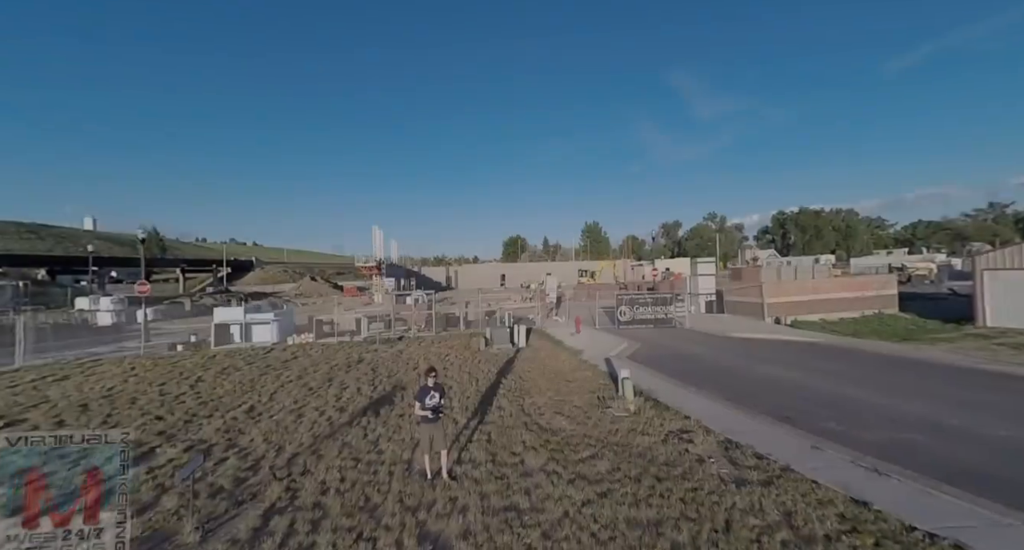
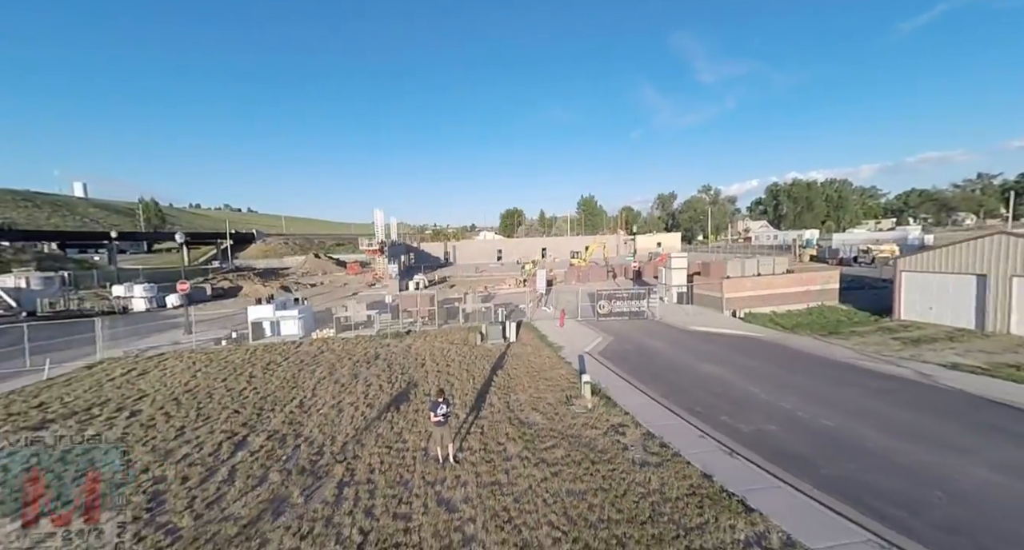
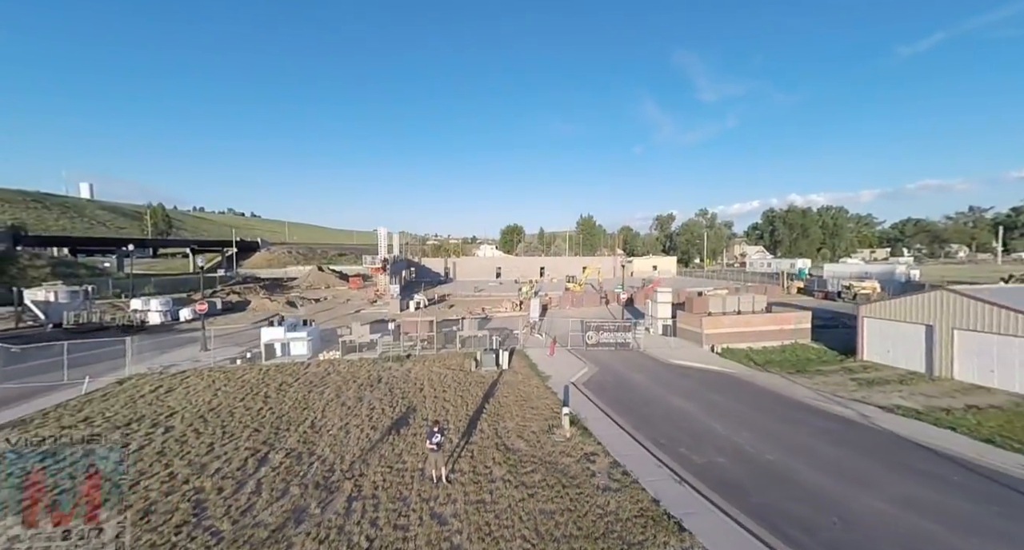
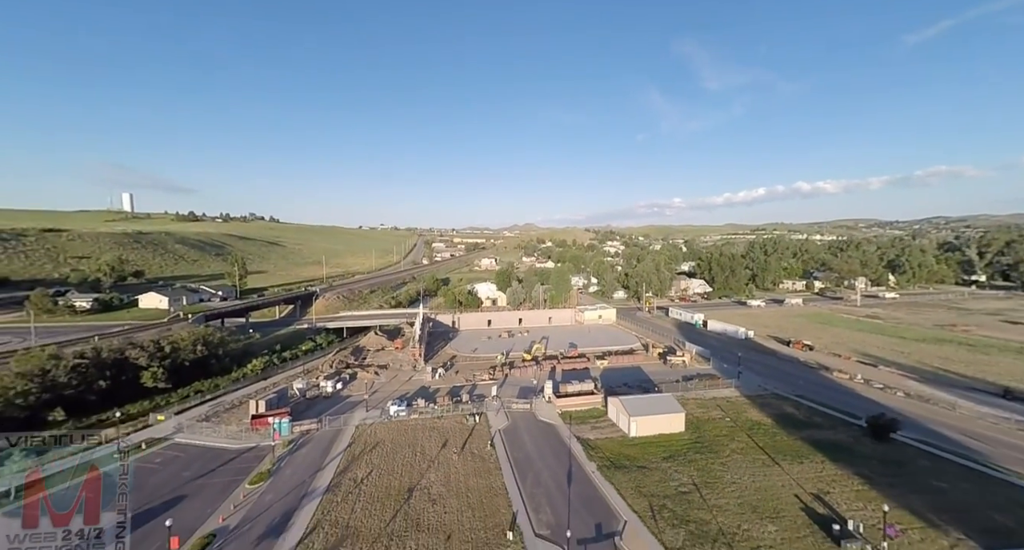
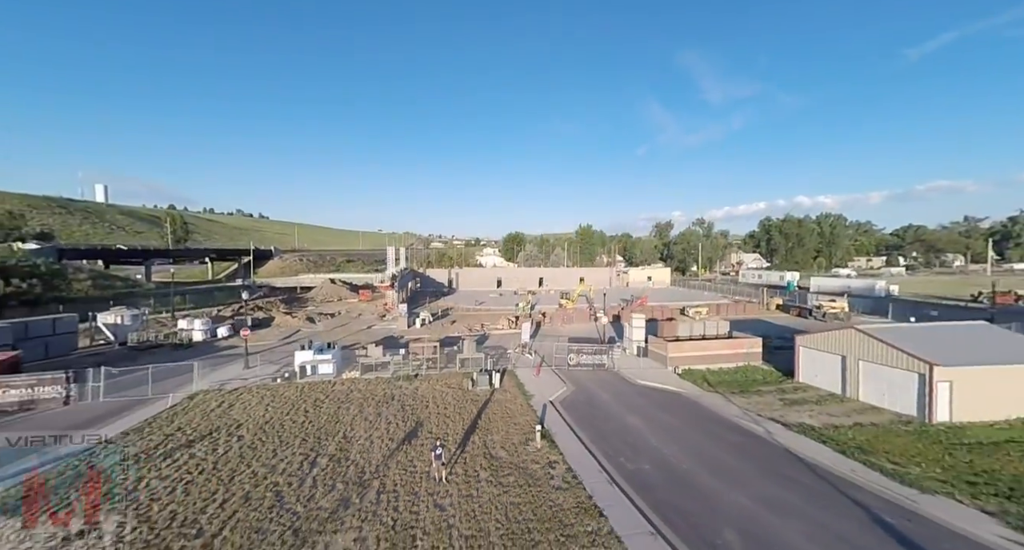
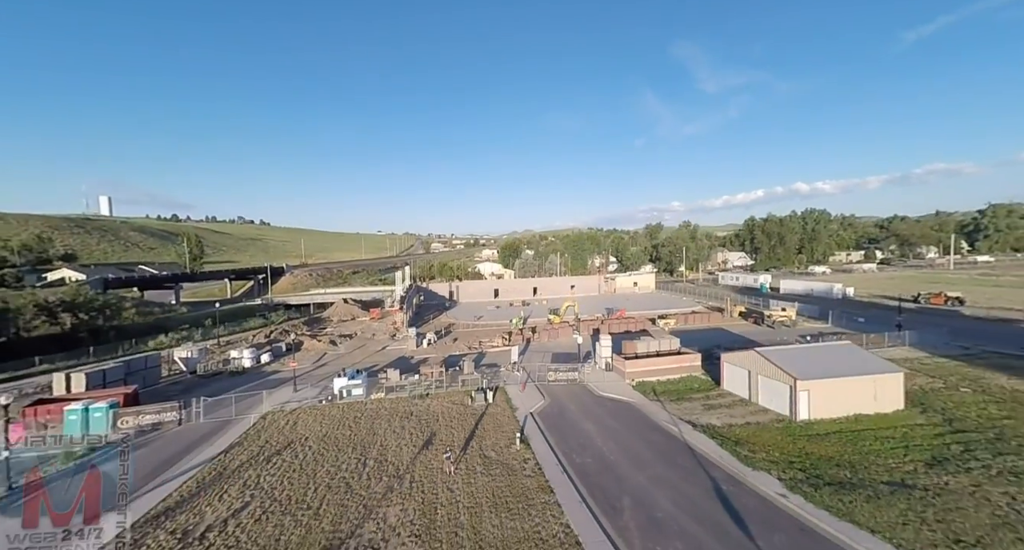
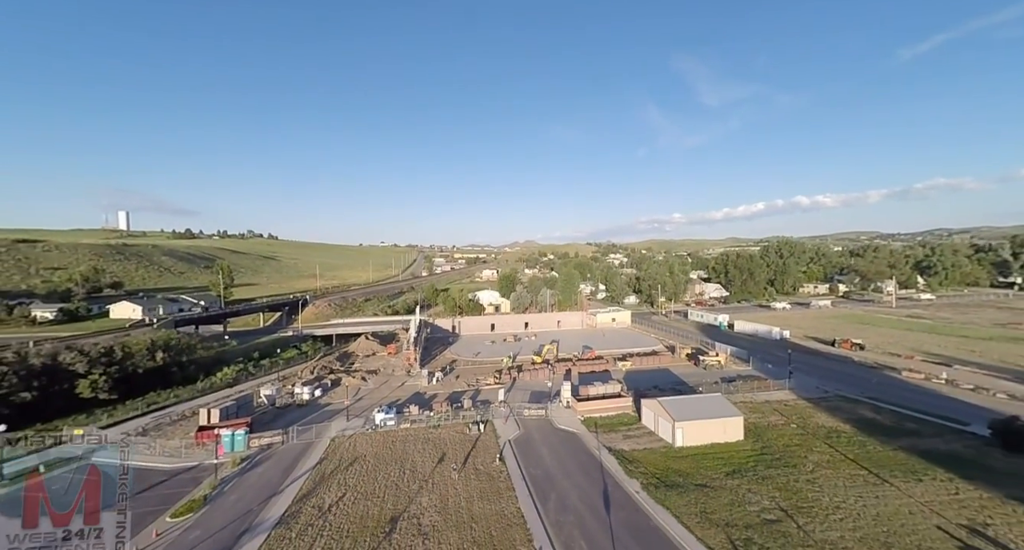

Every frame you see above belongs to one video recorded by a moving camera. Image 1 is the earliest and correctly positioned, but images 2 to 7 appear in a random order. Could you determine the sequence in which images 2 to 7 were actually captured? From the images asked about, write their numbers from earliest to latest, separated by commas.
2, 3, 5, 6, 7, 4
